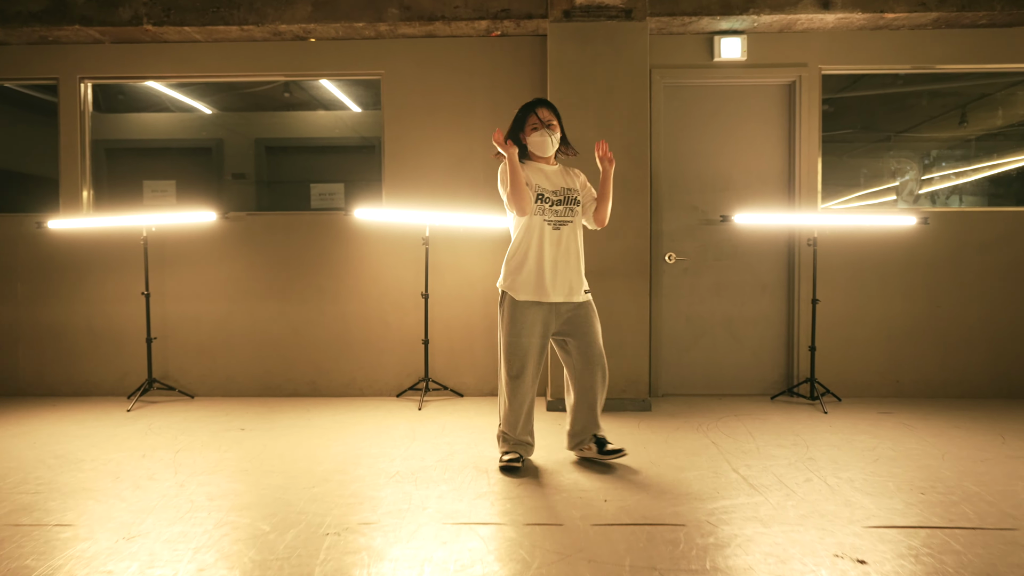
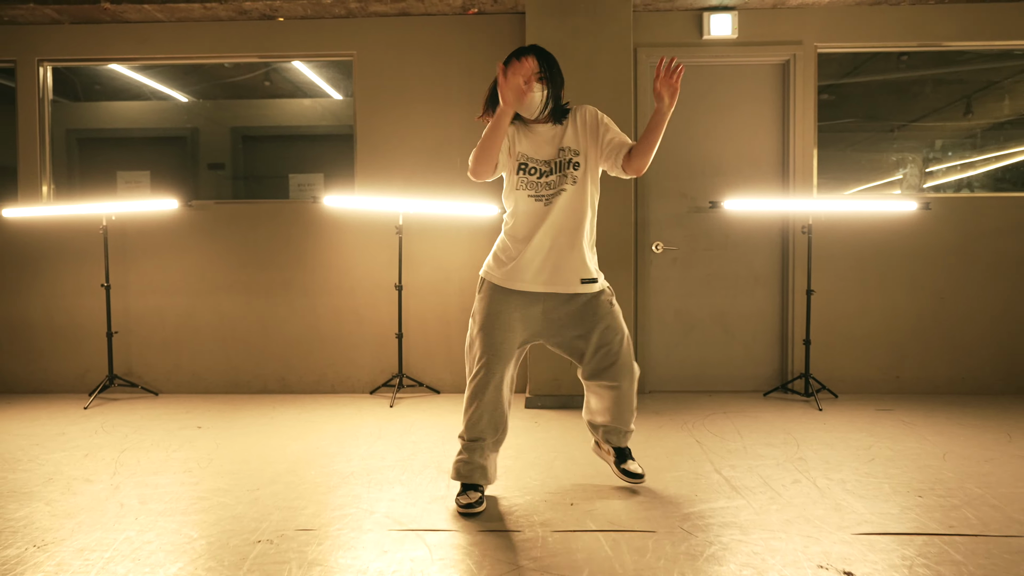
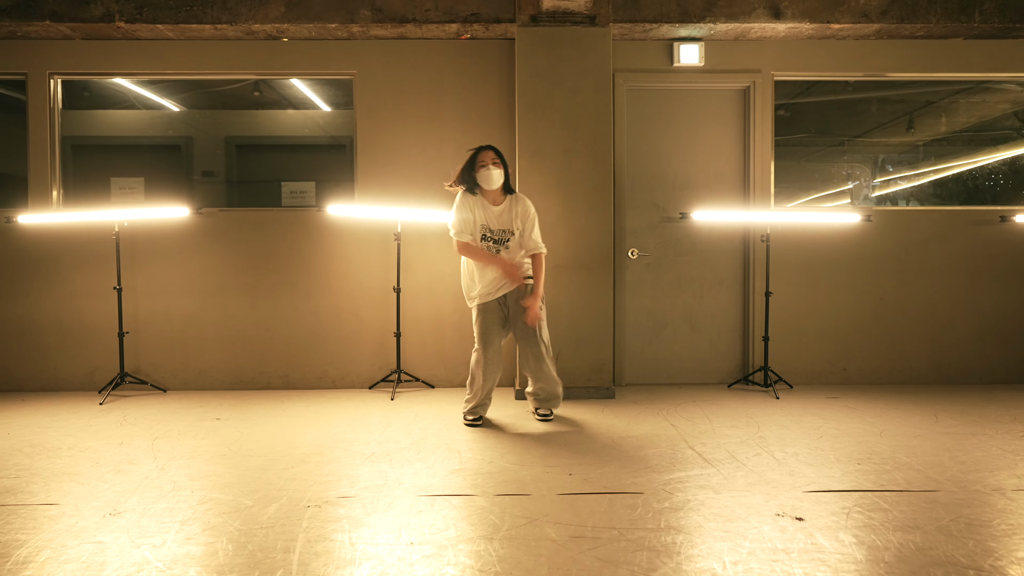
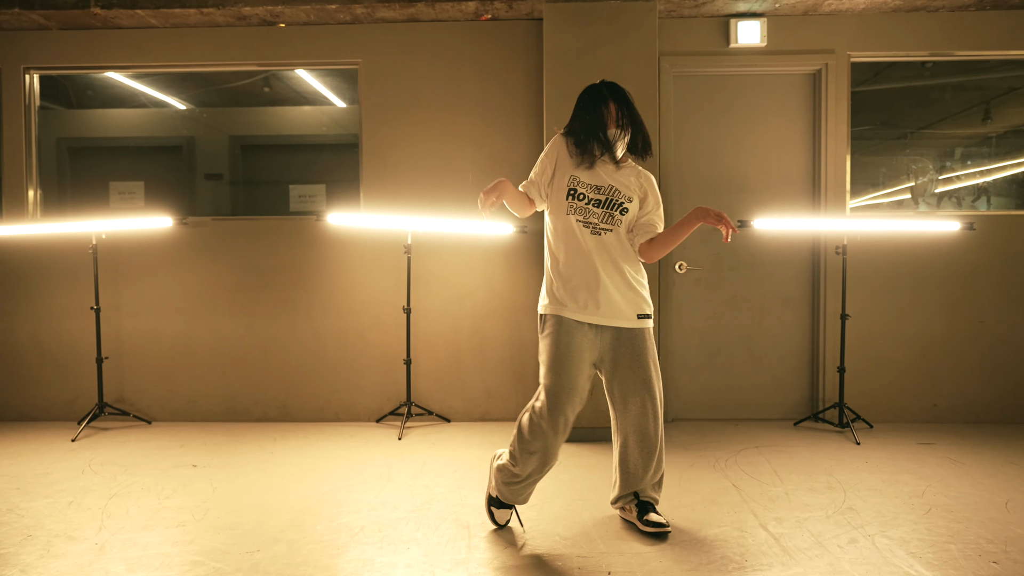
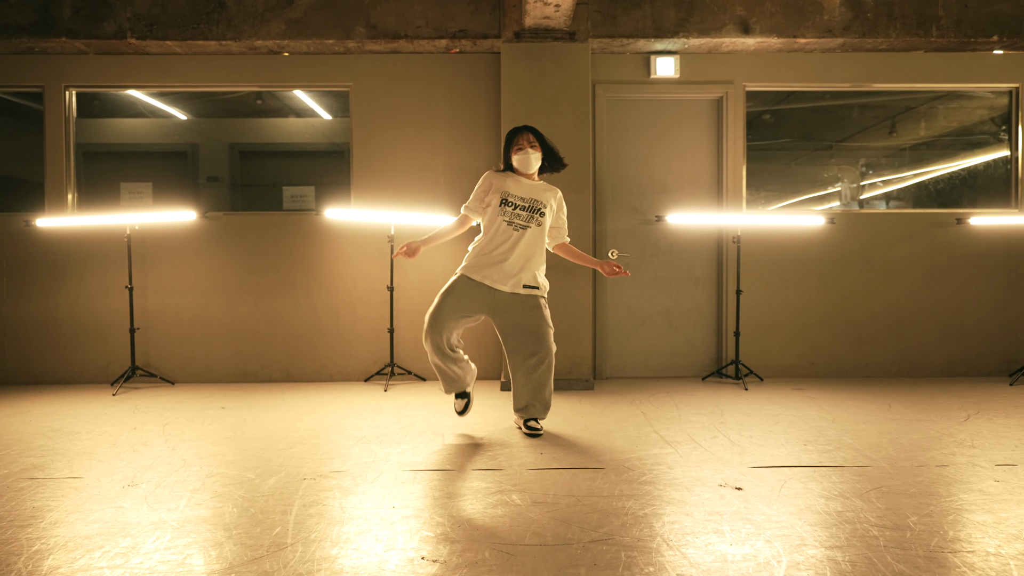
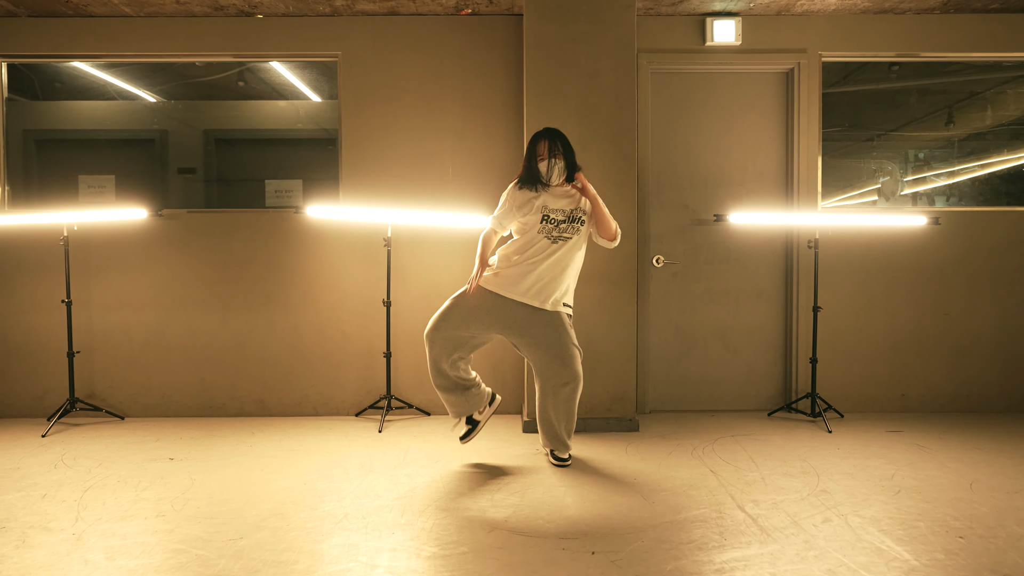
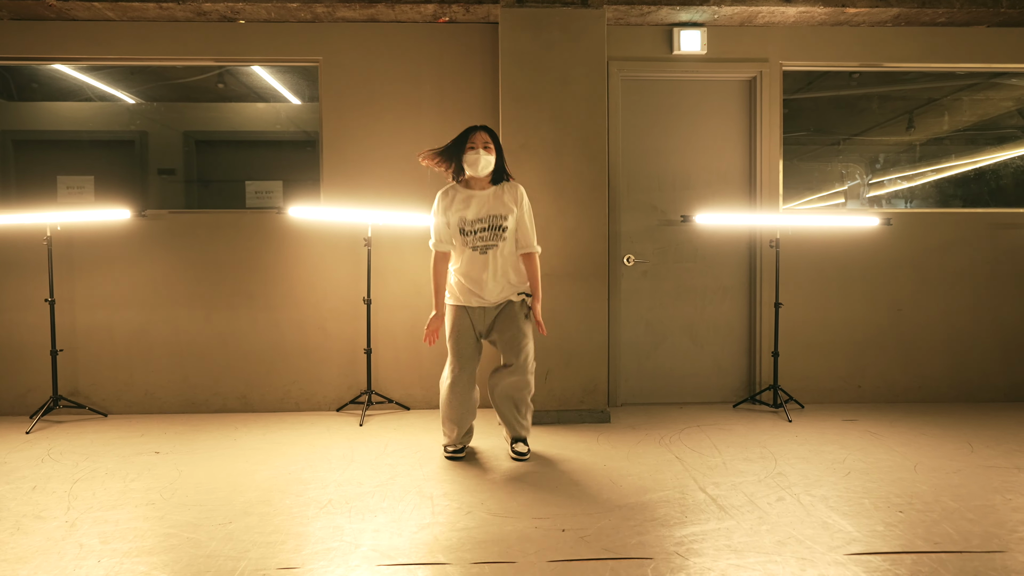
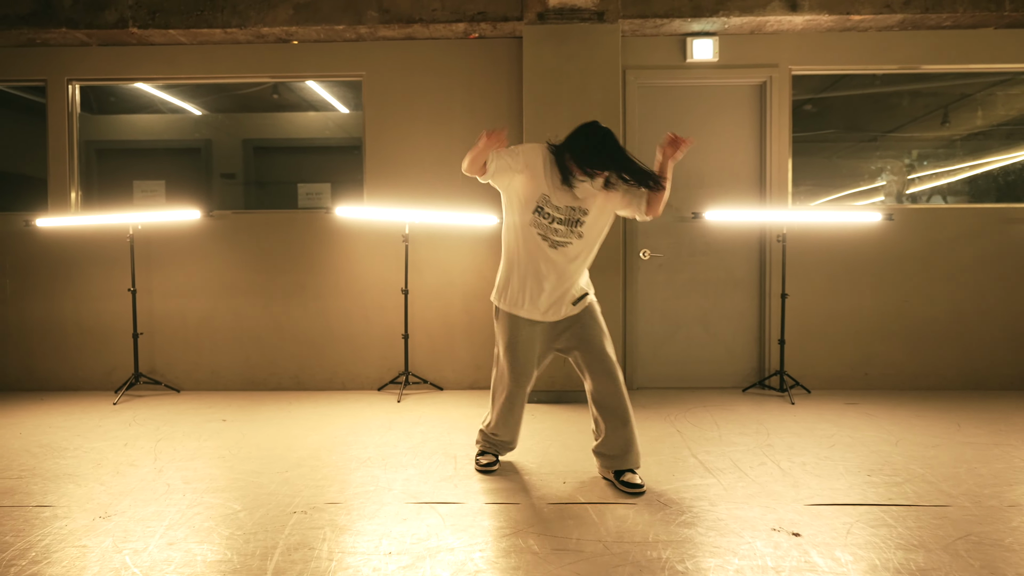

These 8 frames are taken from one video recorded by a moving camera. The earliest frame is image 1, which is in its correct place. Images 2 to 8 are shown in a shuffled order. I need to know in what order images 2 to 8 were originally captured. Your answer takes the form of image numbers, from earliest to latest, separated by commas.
4, 2, 8, 5, 7, 3, 6
